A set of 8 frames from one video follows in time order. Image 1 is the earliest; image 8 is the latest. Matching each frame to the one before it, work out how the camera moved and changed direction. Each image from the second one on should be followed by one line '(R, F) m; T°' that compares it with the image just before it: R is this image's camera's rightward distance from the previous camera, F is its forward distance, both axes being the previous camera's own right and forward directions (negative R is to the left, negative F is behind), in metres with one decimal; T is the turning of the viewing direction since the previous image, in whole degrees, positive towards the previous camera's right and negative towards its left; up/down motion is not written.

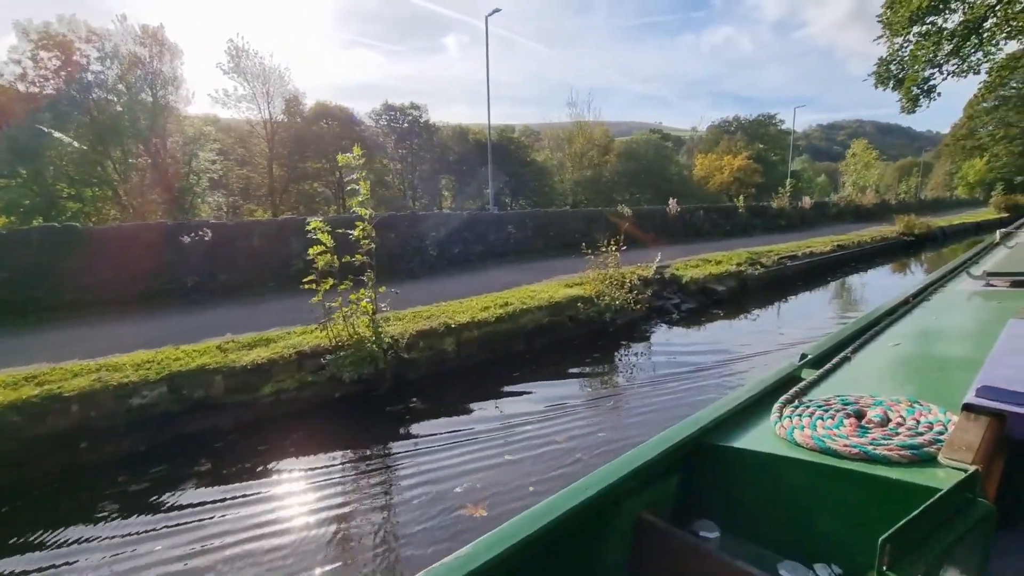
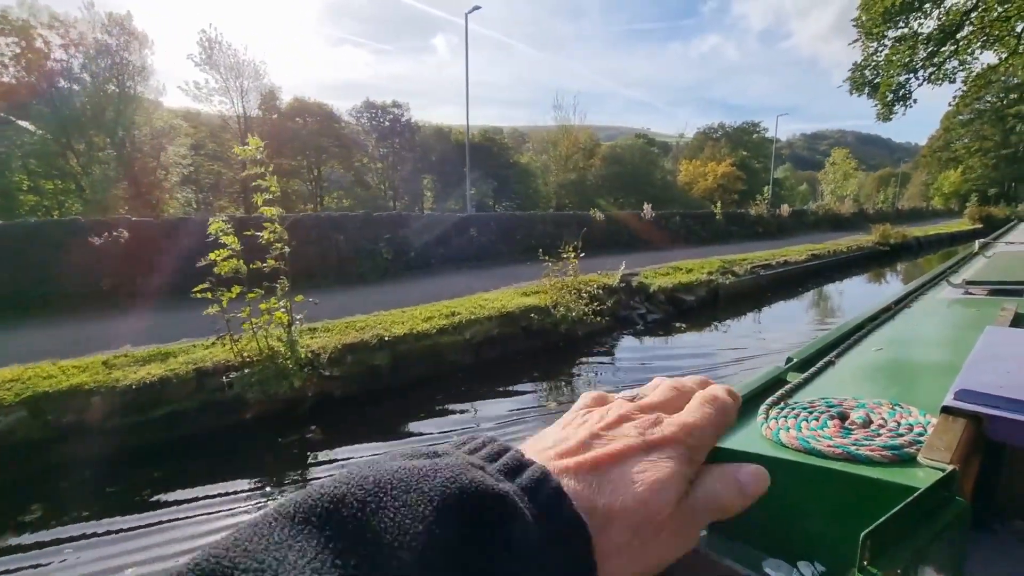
(+0.2, +0.2) m; +2°
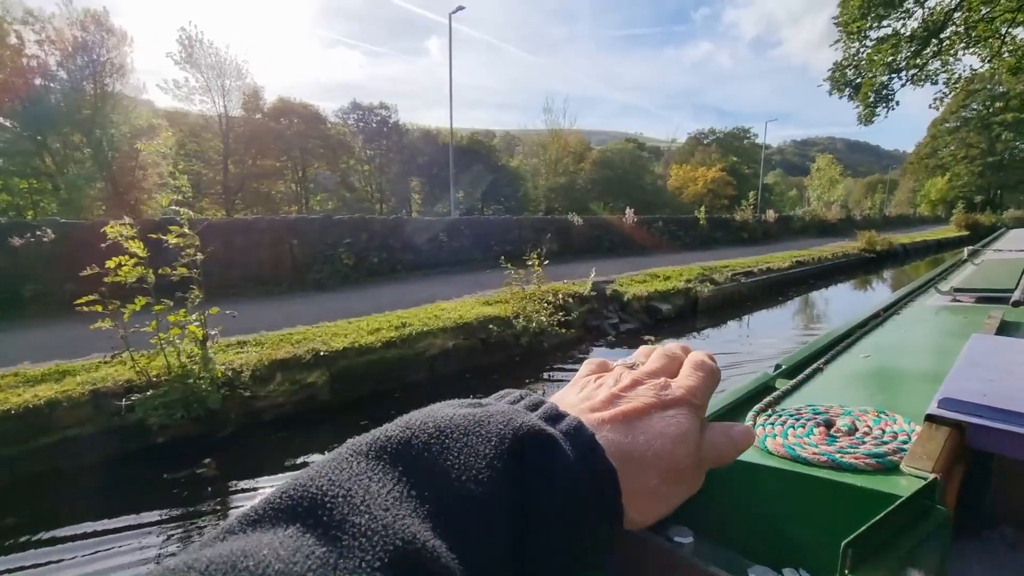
(+0.1, +0.1) m; +1°
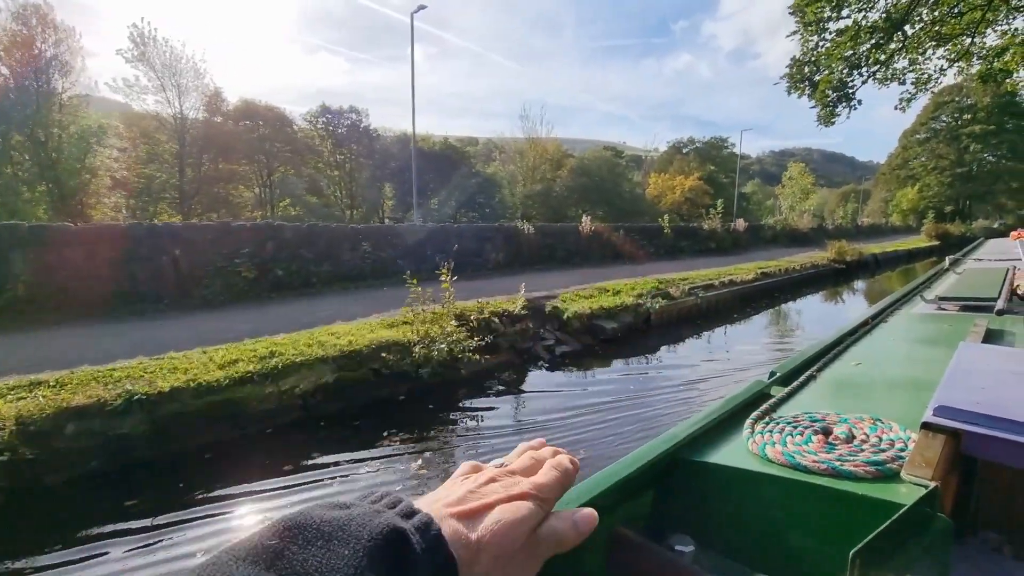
(+0.3, +0.3) m; +2°
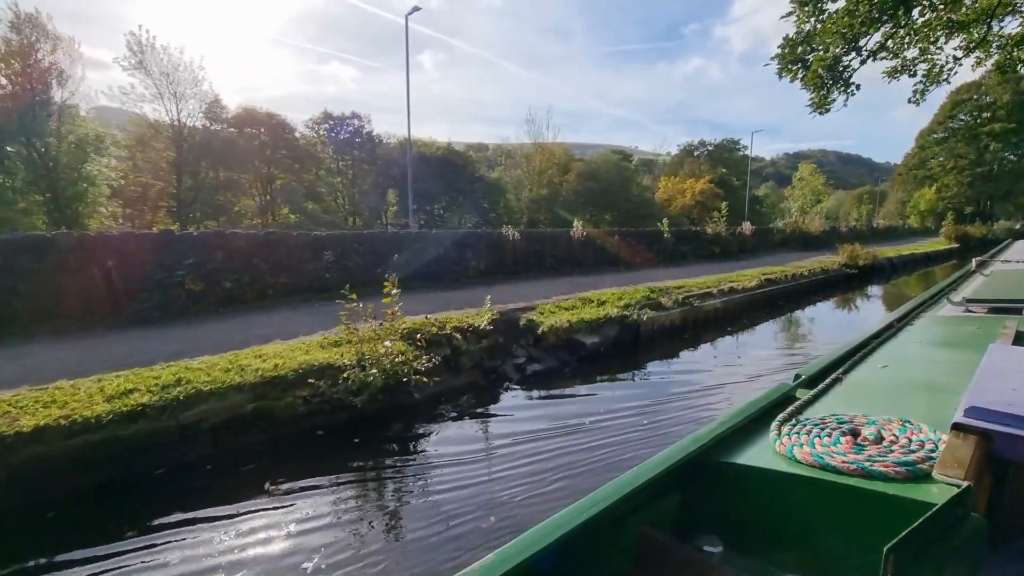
(+0.2, +0.3) m; -1°
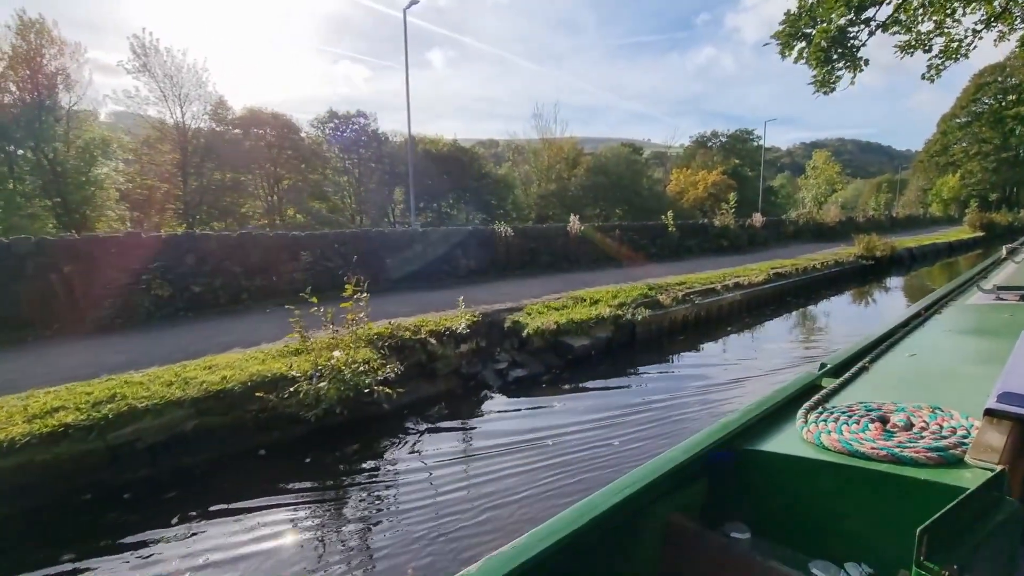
(+0.1, +0.2) m; -2°
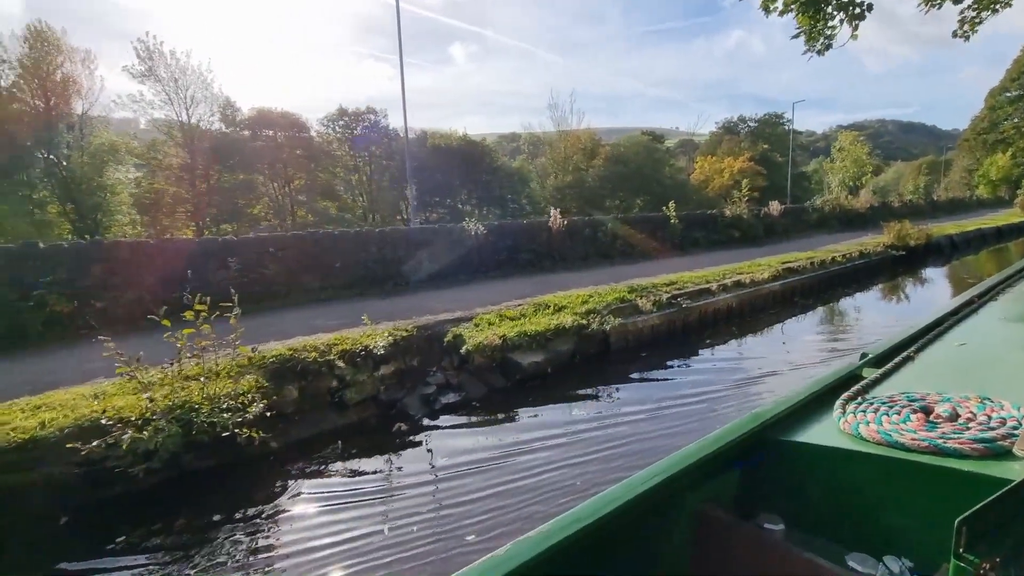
(+0.4, +0.4) m; -3°
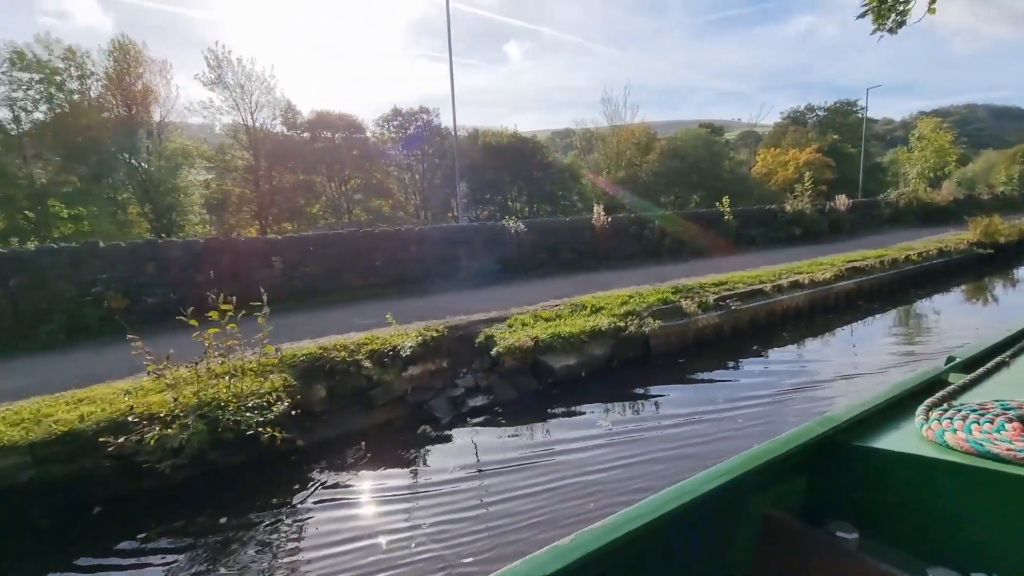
(+0.1, +0.1) m; -6°
